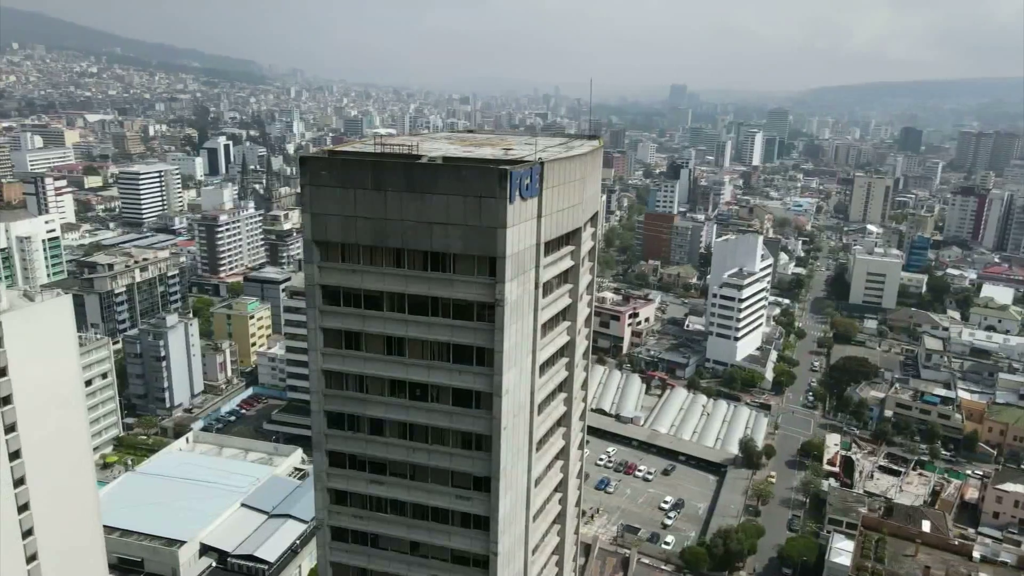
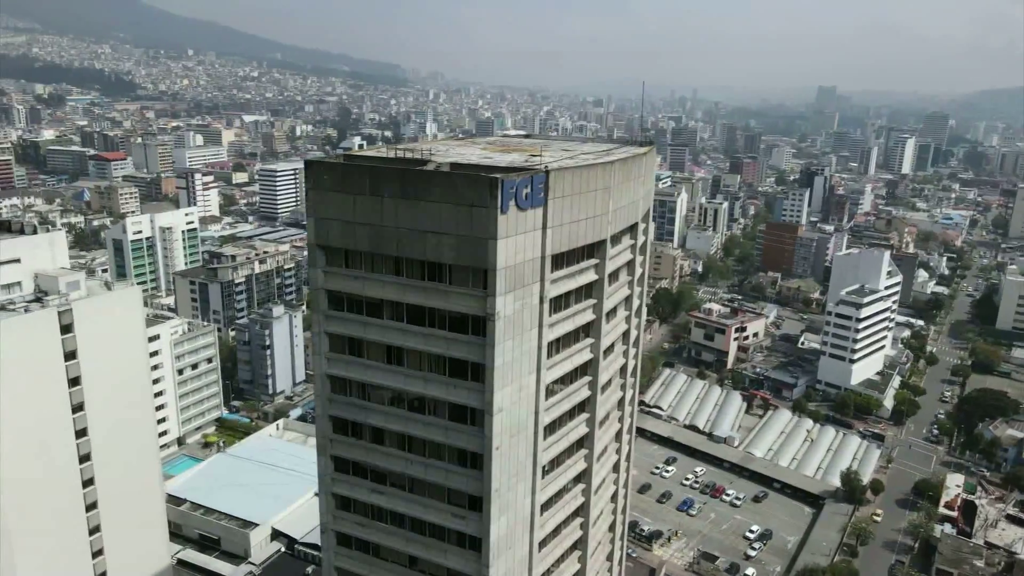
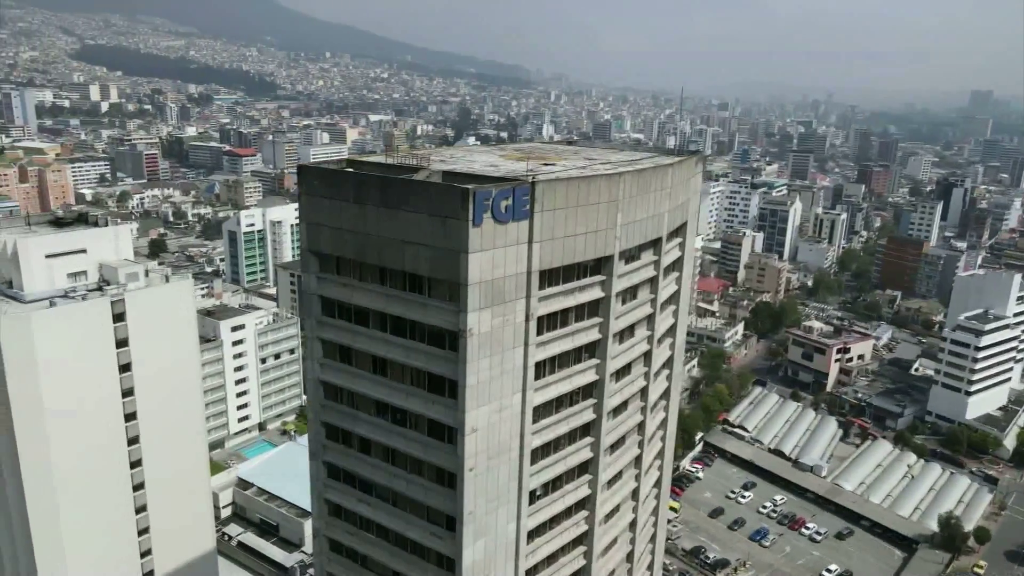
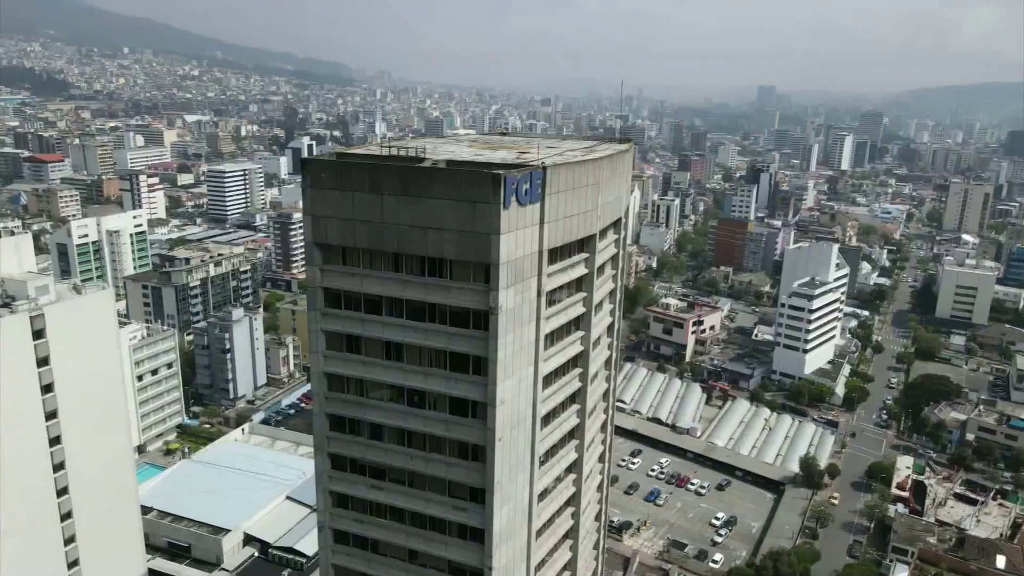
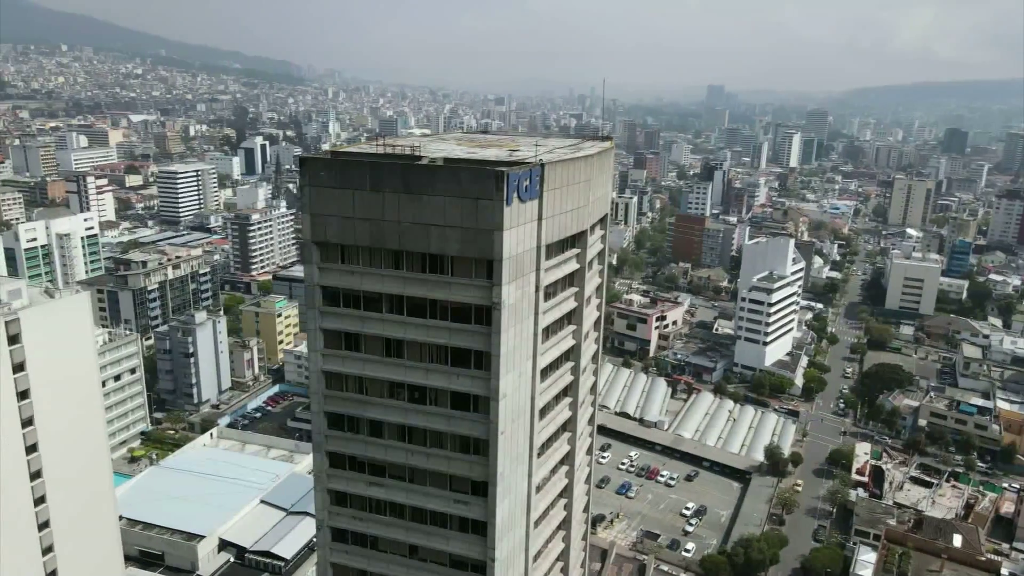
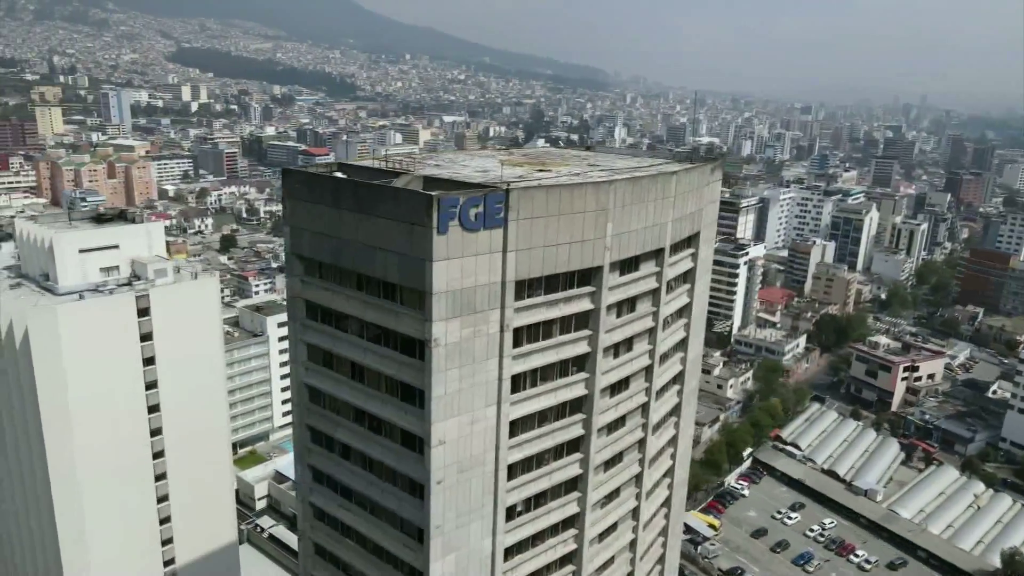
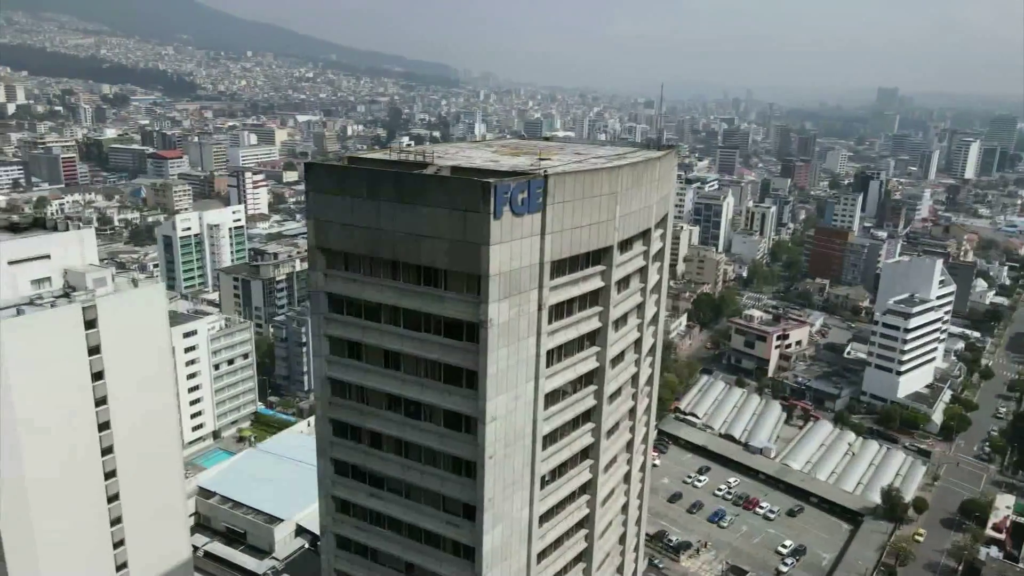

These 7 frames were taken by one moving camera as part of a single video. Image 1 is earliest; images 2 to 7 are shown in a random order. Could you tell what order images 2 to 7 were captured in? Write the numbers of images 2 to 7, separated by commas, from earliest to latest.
5, 4, 2, 7, 3, 6
